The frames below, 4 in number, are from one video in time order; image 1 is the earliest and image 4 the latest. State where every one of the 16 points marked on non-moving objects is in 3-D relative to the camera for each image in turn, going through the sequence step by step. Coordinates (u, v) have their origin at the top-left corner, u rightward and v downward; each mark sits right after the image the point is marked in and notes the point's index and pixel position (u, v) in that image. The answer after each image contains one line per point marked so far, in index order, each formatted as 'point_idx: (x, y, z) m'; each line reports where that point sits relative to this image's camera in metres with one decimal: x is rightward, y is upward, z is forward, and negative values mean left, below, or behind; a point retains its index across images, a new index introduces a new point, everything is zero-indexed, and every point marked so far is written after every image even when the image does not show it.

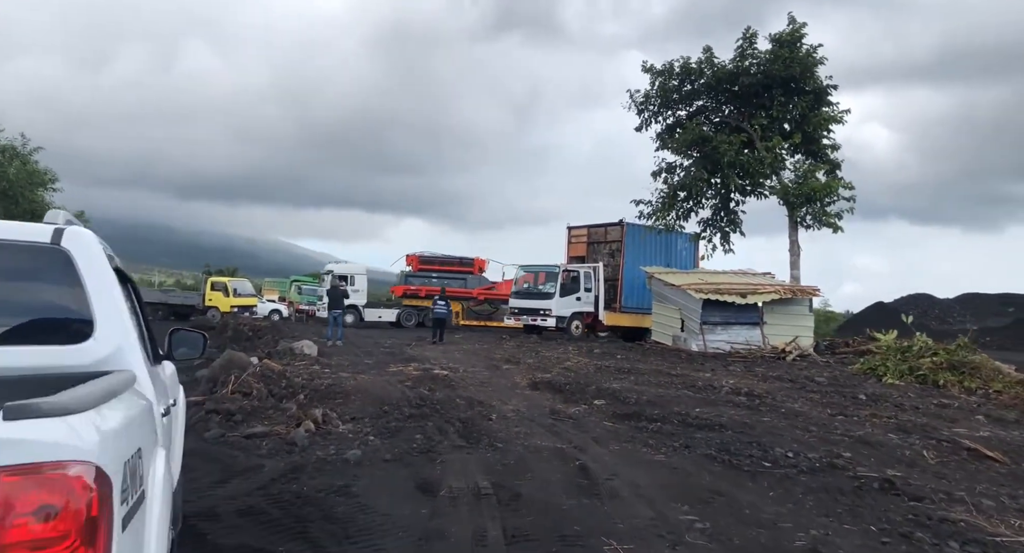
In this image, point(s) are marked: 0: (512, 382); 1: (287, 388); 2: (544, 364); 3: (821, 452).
0: (0.0, -2.0, +12.6) m
1: (-3.6, -1.8, +10.8) m
2: (+0.7, -1.9, +14.7) m
3: (+3.3, -1.9, +7.3) m
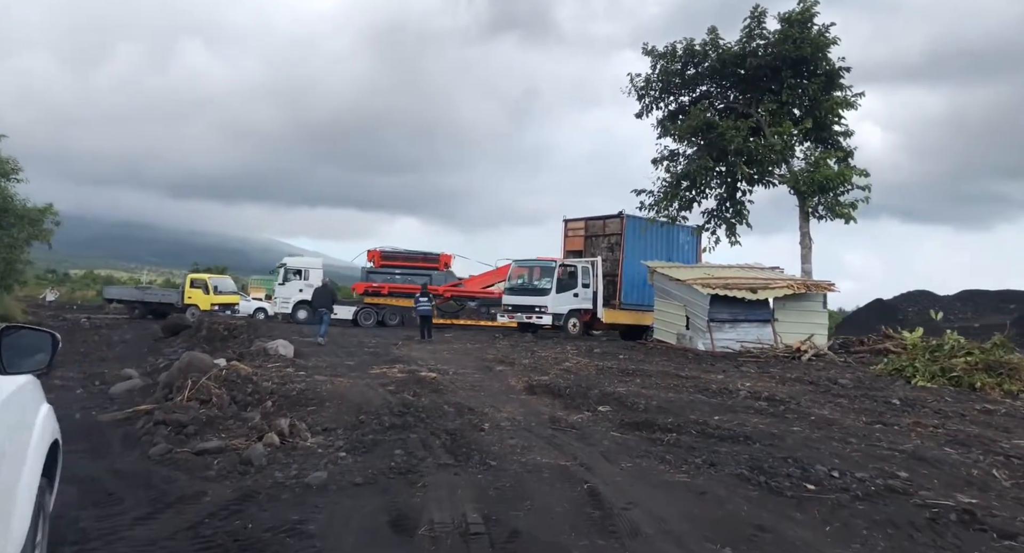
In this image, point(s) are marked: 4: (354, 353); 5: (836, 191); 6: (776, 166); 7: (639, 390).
0: (-0.1, -1.8, +11.5) m
1: (-3.6, -1.7, +9.7) m
2: (+0.6, -1.8, +13.6) m
3: (+3.3, -1.8, +6.2) m
4: (-3.5, -1.7, +15.3) m
5: (+8.1, +2.1, +17.1) m
6: (+6.7, +2.8, +17.4) m
7: (+2.0, -1.8, +10.7) m
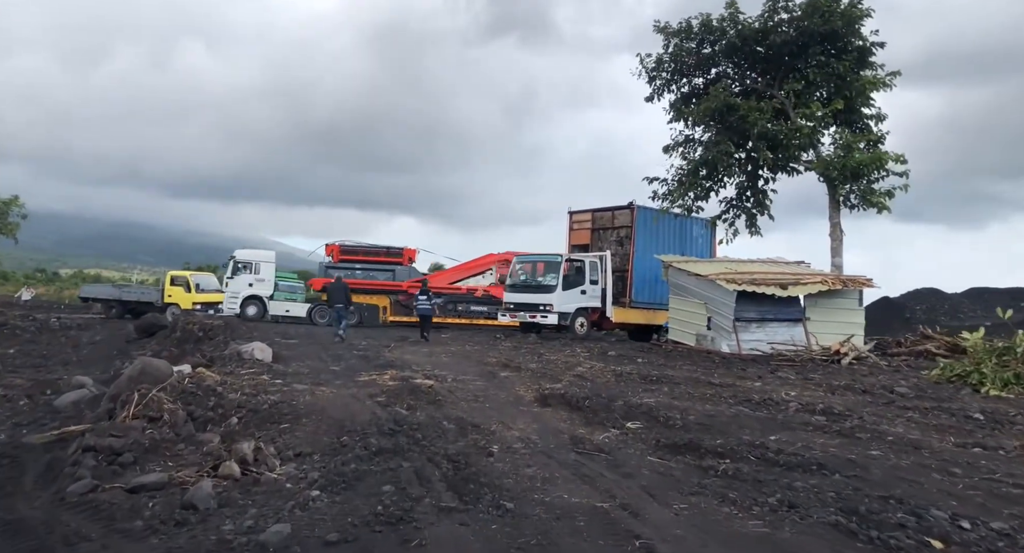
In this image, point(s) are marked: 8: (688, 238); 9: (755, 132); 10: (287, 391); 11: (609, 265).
0: (0.0, -1.7, +10.0) m
1: (-3.5, -1.6, +8.1) m
2: (+0.7, -1.7, +12.1) m
3: (+3.4, -1.7, +4.7) m
4: (-3.4, -1.6, +13.8) m
5: (+8.1, +2.2, +15.6) m
6: (+6.8, +2.9, +16.0) m
7: (+2.1, -1.7, +9.2) m
8: (+5.1, +1.1, +19.9) m
9: (+5.6, +3.3, +15.8) m
10: (-3.2, -1.6, +9.8) m
11: (+2.6, +0.3, +18.8) m
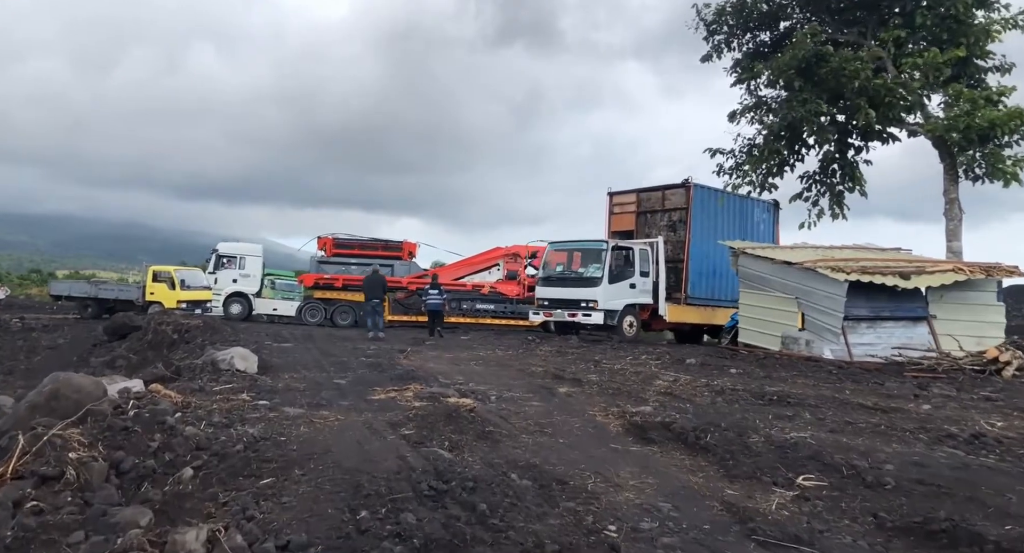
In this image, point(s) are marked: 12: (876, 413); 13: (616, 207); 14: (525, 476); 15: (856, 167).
0: (+0.8, -1.5, +7.1) m
1: (-2.7, -1.4, +5.2) m
2: (+1.5, -1.5, +9.2) m
3: (+4.2, -1.5, +1.8) m
4: (-2.6, -1.4, +10.9) m
5: (+8.9, +2.4, +12.8) m
6: (+7.6, +3.1, +13.1) m
7: (+2.9, -1.5, +6.3) m
8: (+5.9, +1.3, +17.1) m
9: (+6.4, +3.5, +12.9) m
10: (-2.4, -1.4, +7.0) m
11: (+3.4, +0.5, +15.9) m
12: (+3.8, -1.4, +7.2) m
13: (+2.7, +1.8, +17.7) m
14: (+0.1, -1.5, +5.4) m
15: (+7.0, +2.2, +14.0) m
